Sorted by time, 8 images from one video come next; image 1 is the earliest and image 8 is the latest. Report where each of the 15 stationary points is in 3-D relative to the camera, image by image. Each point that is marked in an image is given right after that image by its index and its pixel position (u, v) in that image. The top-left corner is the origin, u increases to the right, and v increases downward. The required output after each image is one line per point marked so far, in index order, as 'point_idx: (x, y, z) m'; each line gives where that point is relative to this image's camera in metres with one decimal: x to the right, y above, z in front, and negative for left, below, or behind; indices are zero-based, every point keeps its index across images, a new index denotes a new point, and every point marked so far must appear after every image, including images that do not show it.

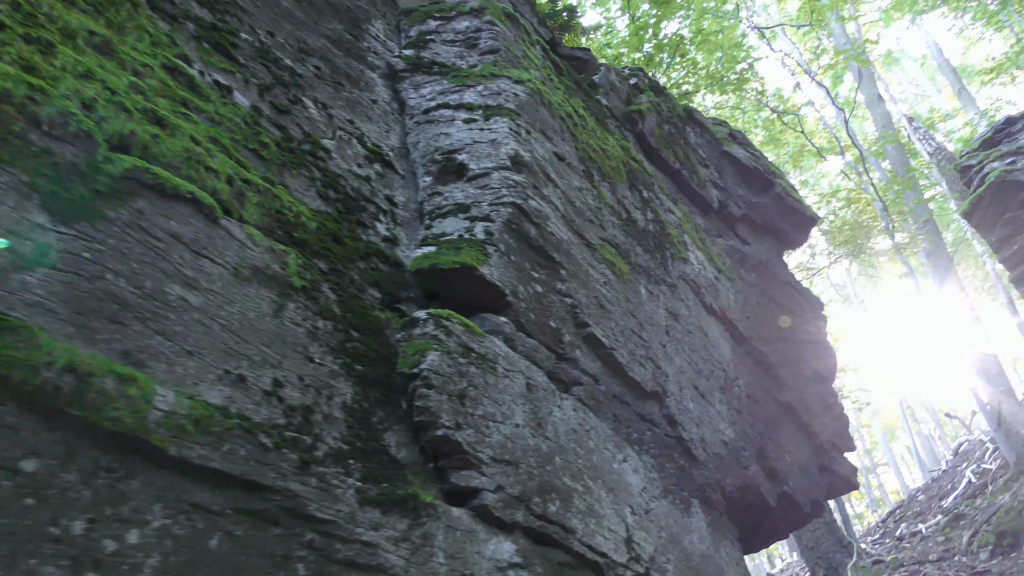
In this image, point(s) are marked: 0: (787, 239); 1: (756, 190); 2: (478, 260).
0: (+2.2, +0.4, +7.1) m
1: (+1.9, +0.8, +6.9) m
2: (-0.1, +0.1, +3.1) m
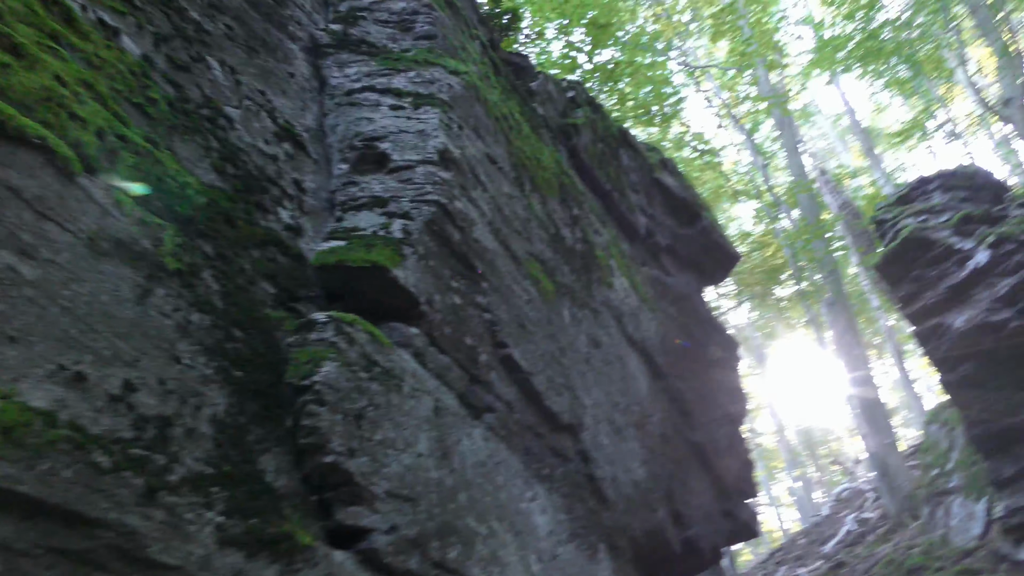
0: (+1.6, +0.1, +7.0) m
1: (+1.3, +0.5, +6.8) m
2: (-0.4, +0.1, +2.7) m
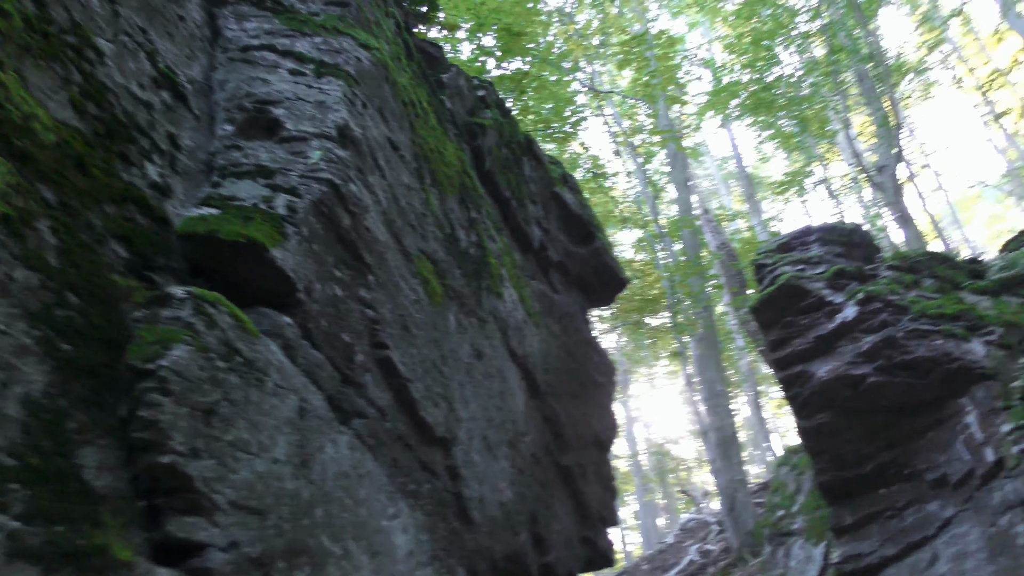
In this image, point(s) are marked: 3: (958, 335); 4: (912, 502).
0: (+0.7, -0.1, +6.9) m
1: (+0.5, +0.4, +6.7) m
2: (-0.7, +0.1, +2.4) m
3: (+4.5, -0.5, +8.8) m
4: (+4.0, -2.1, +8.8) m
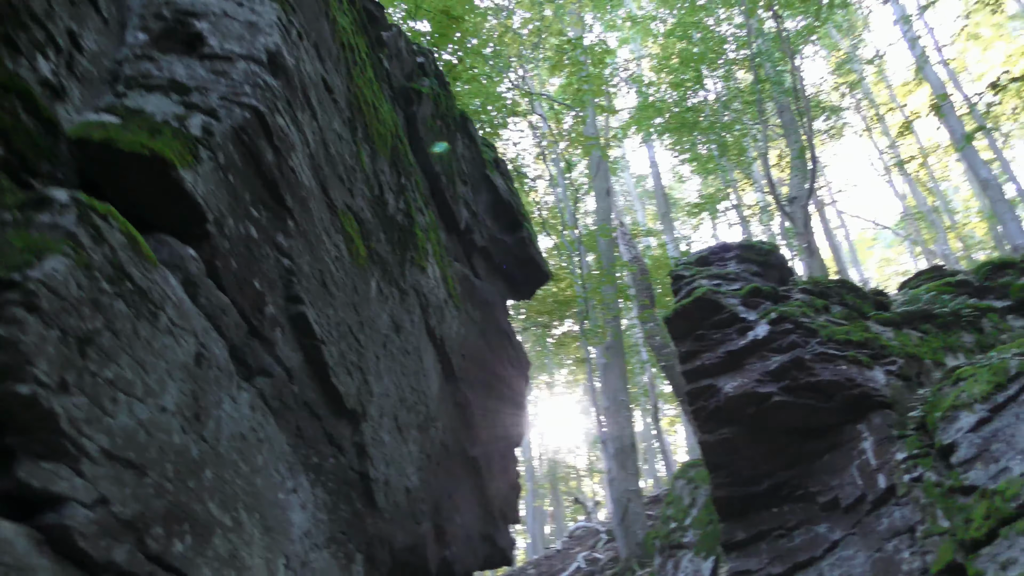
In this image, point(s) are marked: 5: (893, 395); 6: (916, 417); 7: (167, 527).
0: (0.0, 0.0, +6.7) m
1: (-0.1, +0.5, +6.4) m
2: (-0.8, +0.3, +2.1) m
3: (+3.6, -0.8, +9.0) m
4: (+2.9, -2.4, +8.9) m
5: (+3.8, -1.1, +8.7) m
6: (+4.0, -1.3, +8.6) m
7: (-0.7, -0.5, +1.8) m
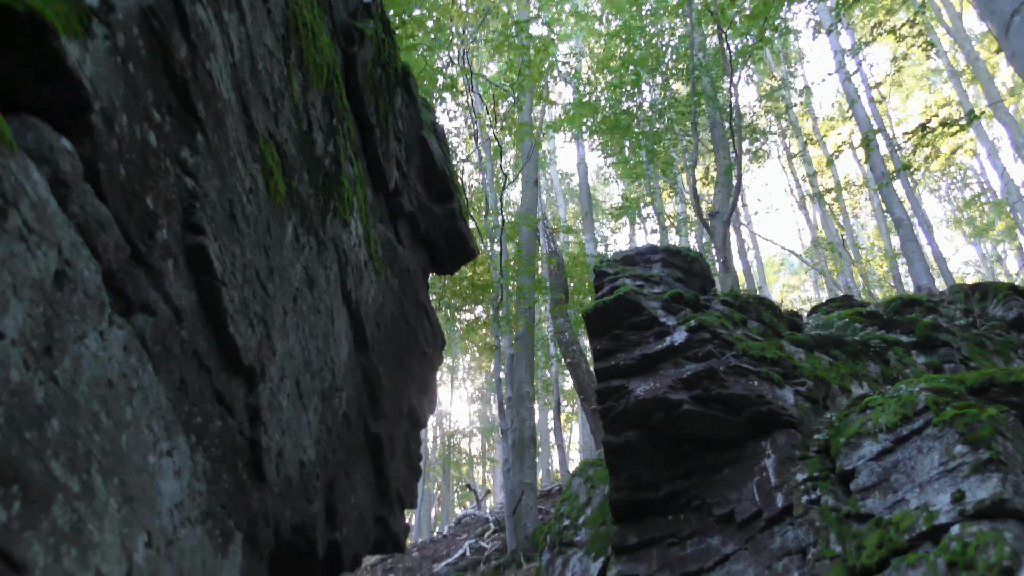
0: (-0.5, +0.2, +6.3) m
1: (-0.5, +0.6, +6.1) m
2: (-0.9, +0.5, +1.7) m
3: (+2.7, -0.9, +9.0) m
4: (+1.8, -2.5, +8.8) m
5: (+2.9, -1.3, +8.7) m
6: (+3.0, -1.5, +8.6) m
7: (-0.8, -0.3, +1.4) m
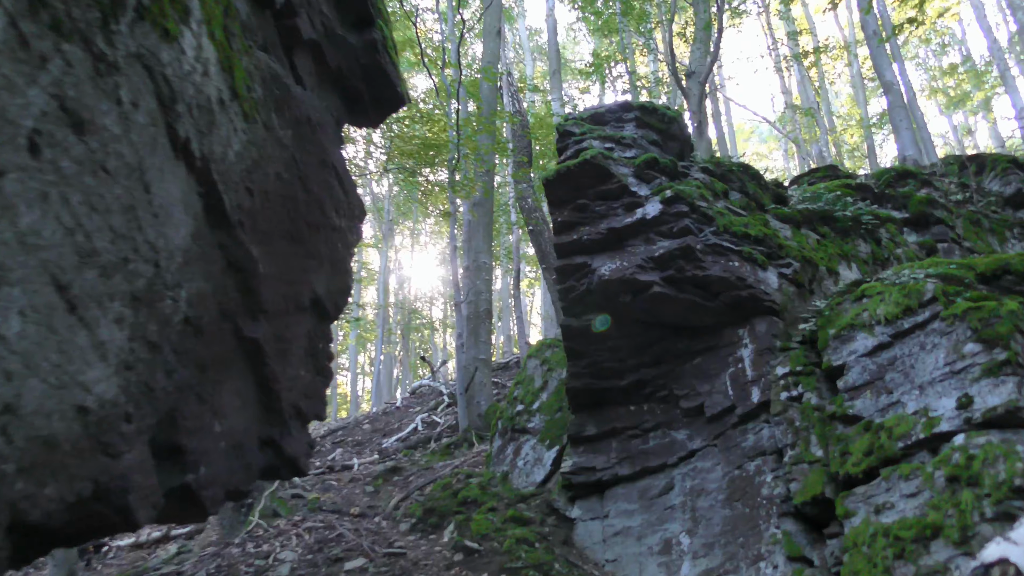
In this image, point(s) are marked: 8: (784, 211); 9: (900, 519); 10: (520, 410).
0: (-0.9, +1.0, +5.0) m
1: (-0.9, +1.4, +4.6) m
2: (-1.0, +0.6, +0.3) m
3: (+2.2, +0.2, +7.9) m
4: (+1.3, -1.3, +8.0) m
5: (+2.4, -0.1, +7.7) m
6: (+2.6, -0.4, +7.6) m
7: (-1.0, -0.2, +0.1) m
8: (+2.7, +0.8, +8.8) m
9: (+2.5, -1.5, +5.6) m
10: (+0.1, -1.5, +10.7) m
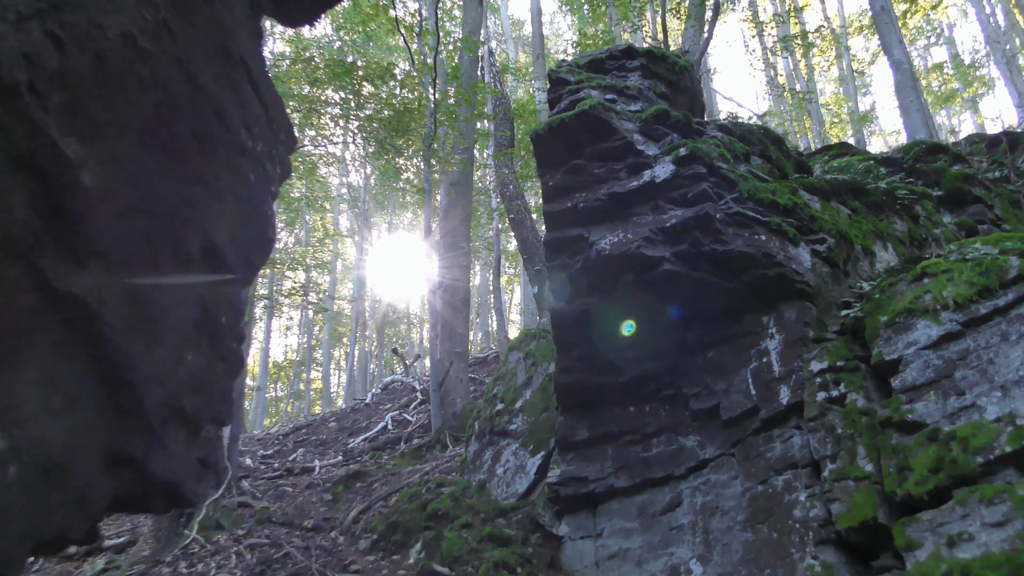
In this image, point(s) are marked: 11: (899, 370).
0: (-0.9, +1.2, +3.6) m
1: (-0.9, +1.6, +3.3) m
2: (-1.0, +0.8, -1.0) m
3: (+2.1, +0.4, +6.6) m
4: (+1.2, -1.1, +6.7) m
5: (+2.3, 0.0, +6.4) m
6: (+2.4, -0.2, +6.4) m
7: (-0.9, -0.1, -1.2) m
8: (+2.6, +0.9, +7.5) m
9: (+2.3, -1.3, +4.3) m
10: (-0.1, -1.3, +9.4) m
11: (+2.5, -0.5, +5.6) m
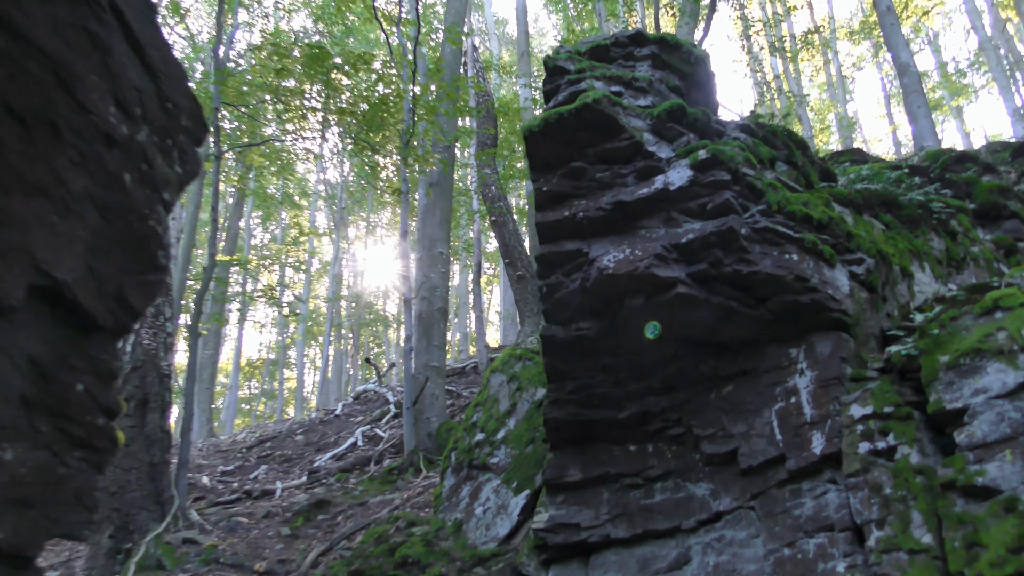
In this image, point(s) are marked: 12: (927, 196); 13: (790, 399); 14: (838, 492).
0: (-0.9, +1.1, +2.6) m
1: (-0.9, +1.5, +2.3) m
2: (-0.9, +0.6, -2.0) m
3: (+2.0, +0.2, +5.7) m
4: (+1.1, -1.3, +5.7) m
5: (+2.2, -0.1, +5.5) m
6: (+2.3, -0.4, +5.4) m
7: (-0.8, -0.2, -2.2) m
8: (+2.5, +0.7, +6.6) m
9: (+2.3, -1.5, +3.4) m
10: (-0.3, -1.4, +8.4) m
11: (+2.4, -0.7, +4.6) m
12: (+3.4, +0.8, +7.2) m
13: (+1.7, -0.7, +5.4) m
14: (+1.8, -1.1, +4.8) m
